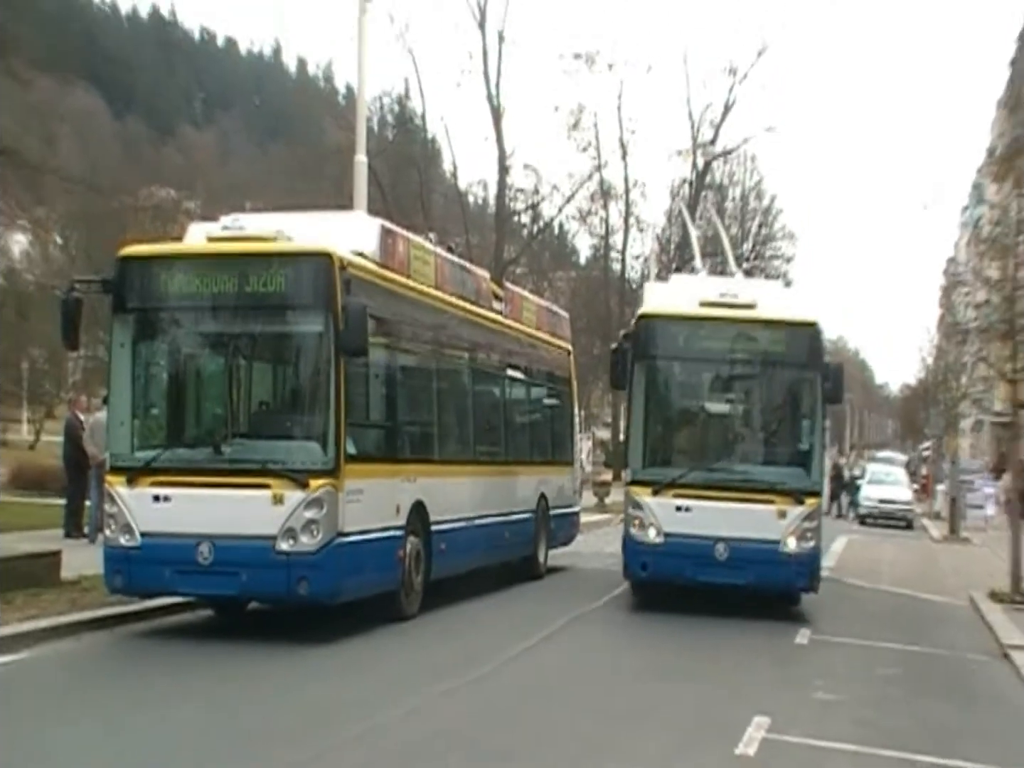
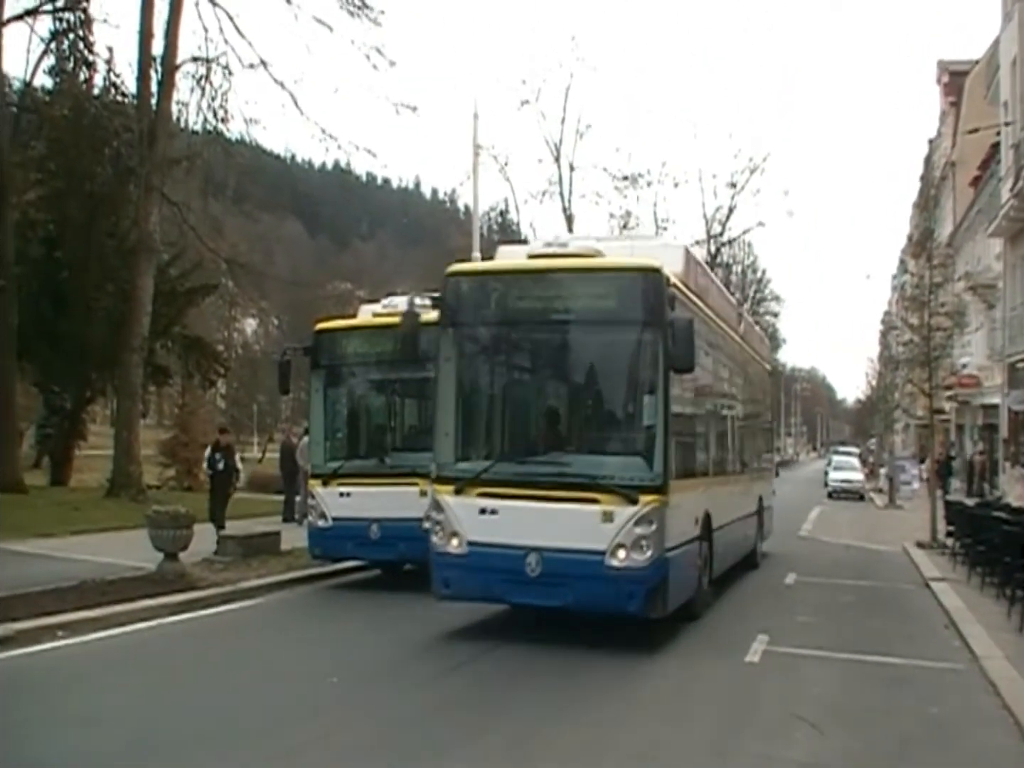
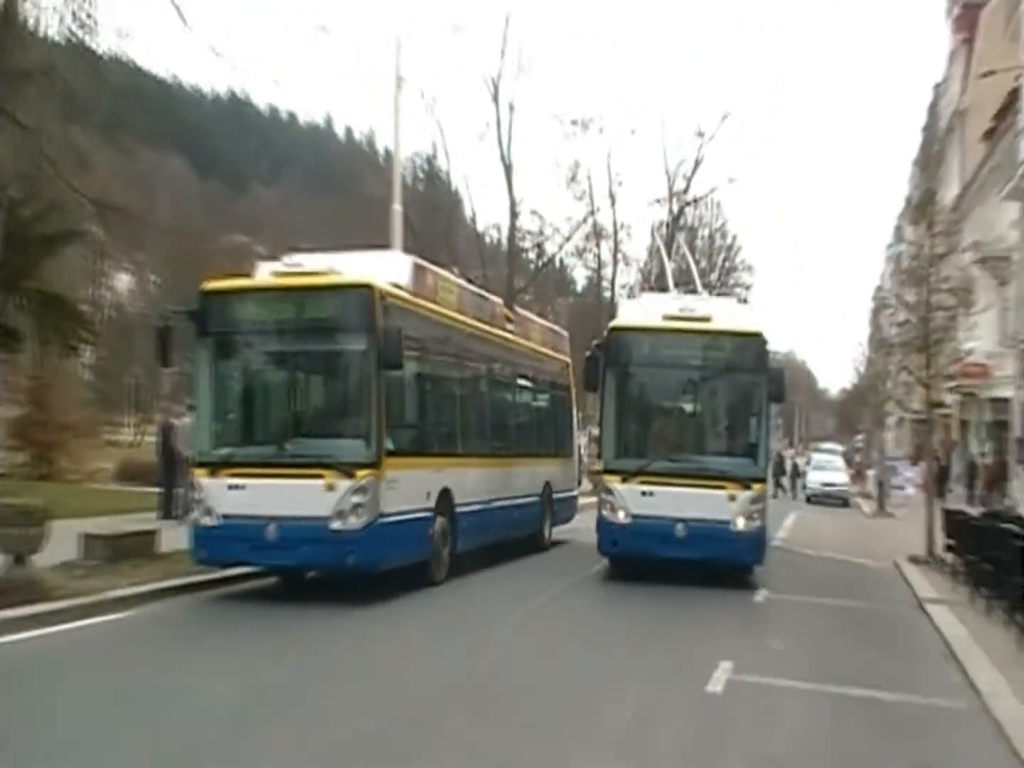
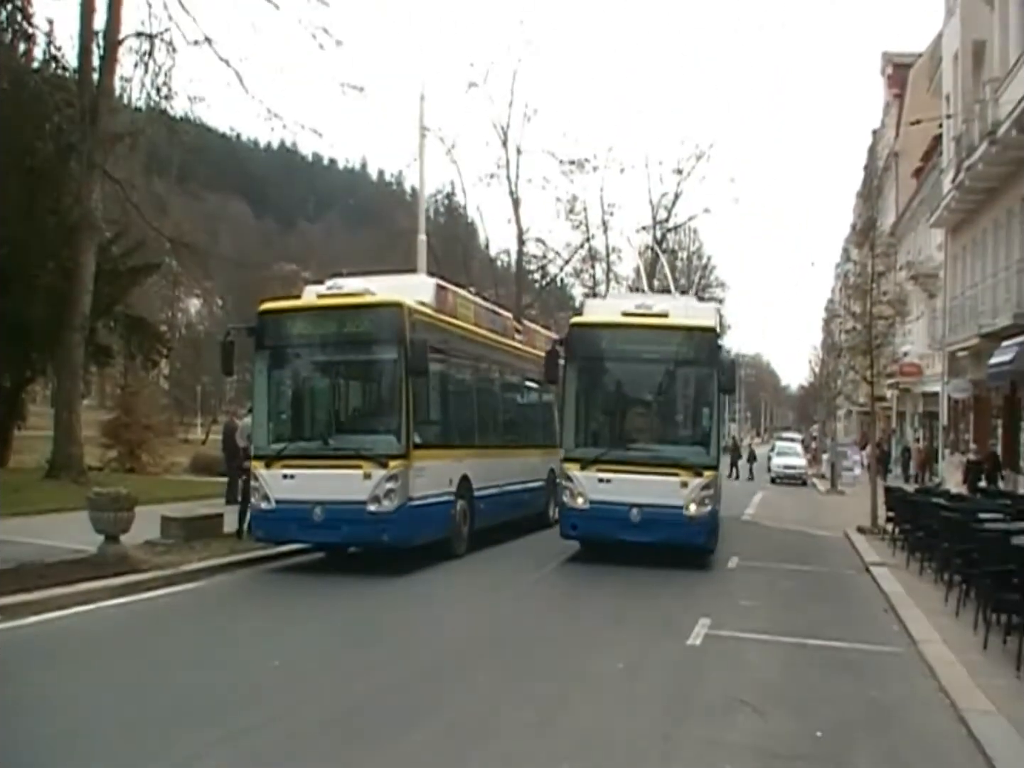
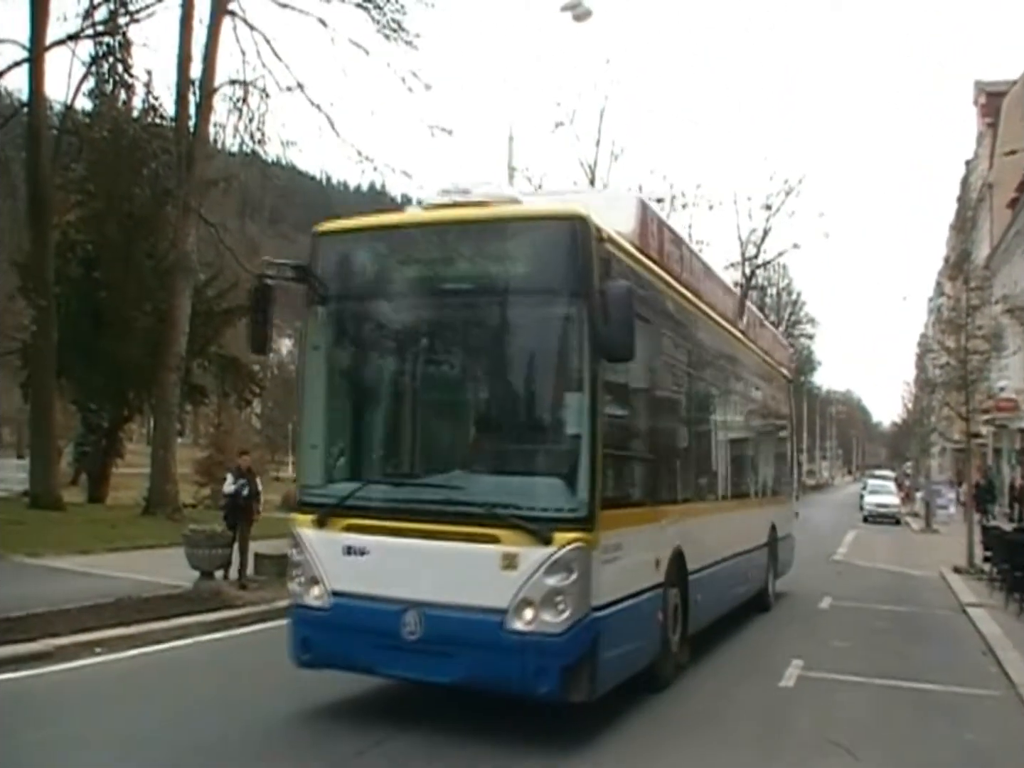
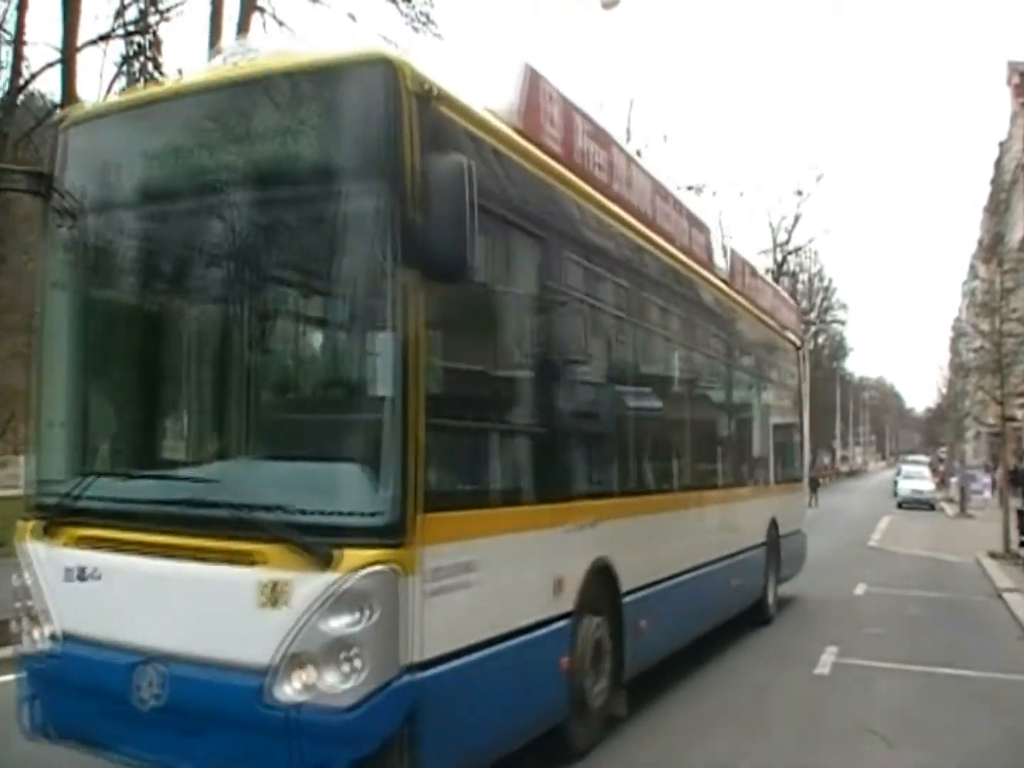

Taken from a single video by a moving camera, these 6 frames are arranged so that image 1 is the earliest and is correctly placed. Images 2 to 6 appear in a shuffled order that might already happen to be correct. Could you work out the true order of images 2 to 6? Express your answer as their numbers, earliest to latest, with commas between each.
3, 4, 2, 5, 6
